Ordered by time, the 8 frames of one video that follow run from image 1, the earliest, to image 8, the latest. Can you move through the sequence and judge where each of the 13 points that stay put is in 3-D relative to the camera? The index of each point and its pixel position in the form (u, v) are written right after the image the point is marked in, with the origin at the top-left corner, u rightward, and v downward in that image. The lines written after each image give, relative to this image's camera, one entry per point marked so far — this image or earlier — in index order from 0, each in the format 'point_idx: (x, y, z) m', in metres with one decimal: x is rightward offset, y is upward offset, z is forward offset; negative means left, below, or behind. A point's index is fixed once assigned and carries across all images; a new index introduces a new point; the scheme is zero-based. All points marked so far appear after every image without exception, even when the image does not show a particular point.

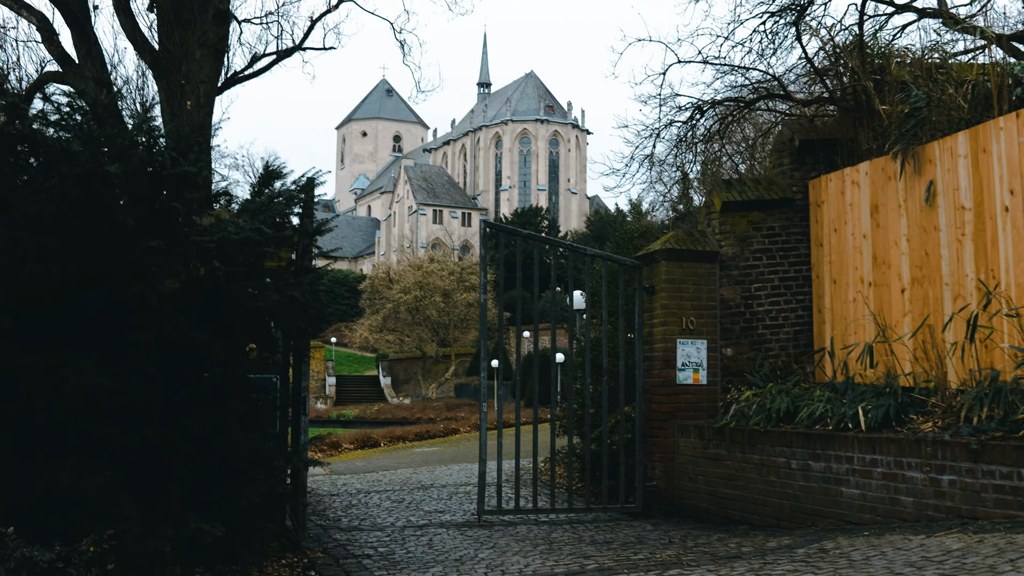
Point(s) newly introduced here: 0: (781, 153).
0: (+2.7, +1.4, +9.6) m
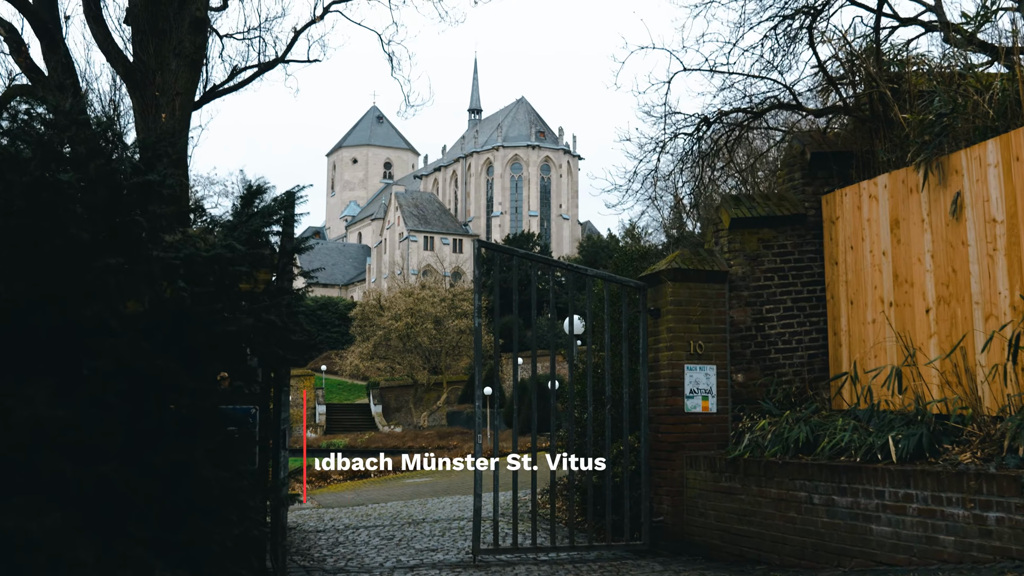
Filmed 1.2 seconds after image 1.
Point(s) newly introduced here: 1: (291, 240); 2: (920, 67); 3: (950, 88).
0: (+2.6, +1.2, +9.1) m
1: (-1.5, +0.3, +6.3) m
2: (+3.6, +2.0, +8.5) m
3: (+3.6, +1.6, +7.8) m
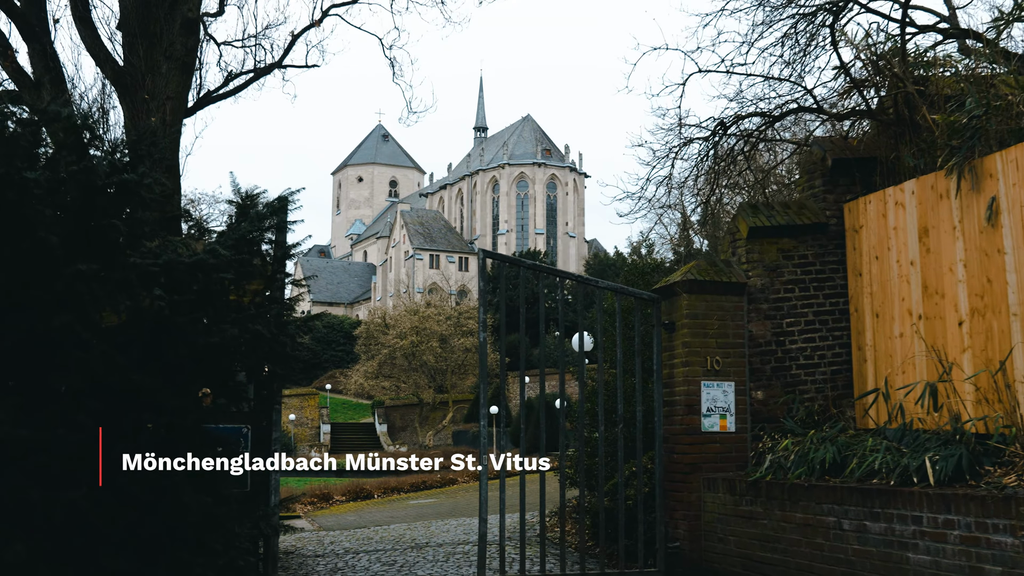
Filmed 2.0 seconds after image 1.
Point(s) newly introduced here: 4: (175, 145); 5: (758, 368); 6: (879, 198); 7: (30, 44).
0: (+2.7, +1.0, +8.7) m
1: (-1.4, +0.3, +5.9) m
2: (+3.7, +1.9, +8.1) m
3: (+3.7, +1.6, +7.4) m
4: (-2.8, +1.2, +7.9) m
5: (+2.2, -0.7, +8.3) m
6: (+3.1, +0.8, +8.1) m
7: (-4.3, +2.2, +8.4) m
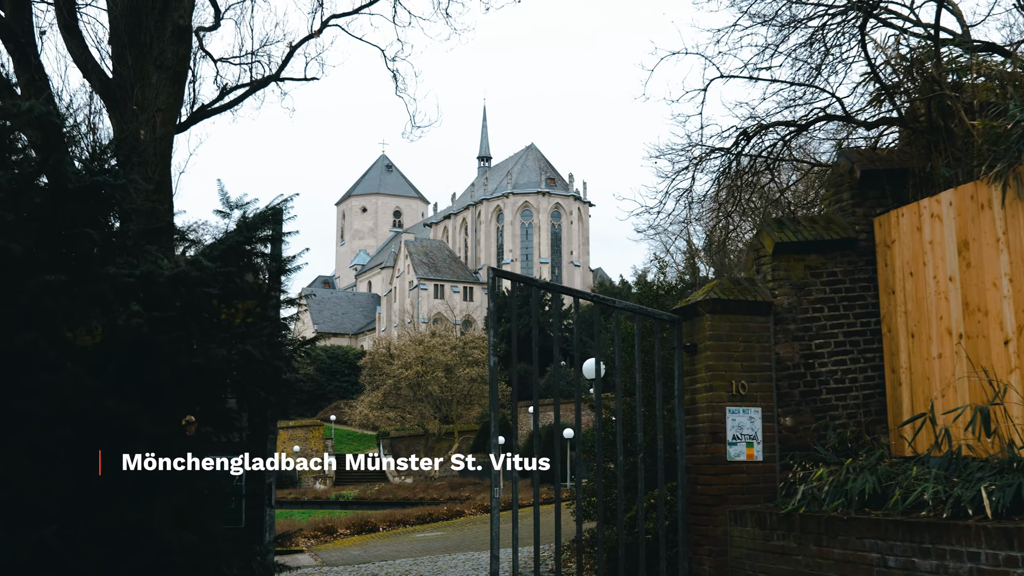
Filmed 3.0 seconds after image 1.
0: (+2.8, +0.9, +8.2) m
1: (-1.3, +0.1, +5.5) m
2: (+3.8, +1.7, +7.7) m
3: (+3.7, +1.4, +7.0) m
4: (-2.7, +1.0, +7.5) m
5: (+2.3, -0.9, +7.8) m
6: (+3.2, +0.6, +7.6) m
7: (-4.2, +1.9, +8.0) m
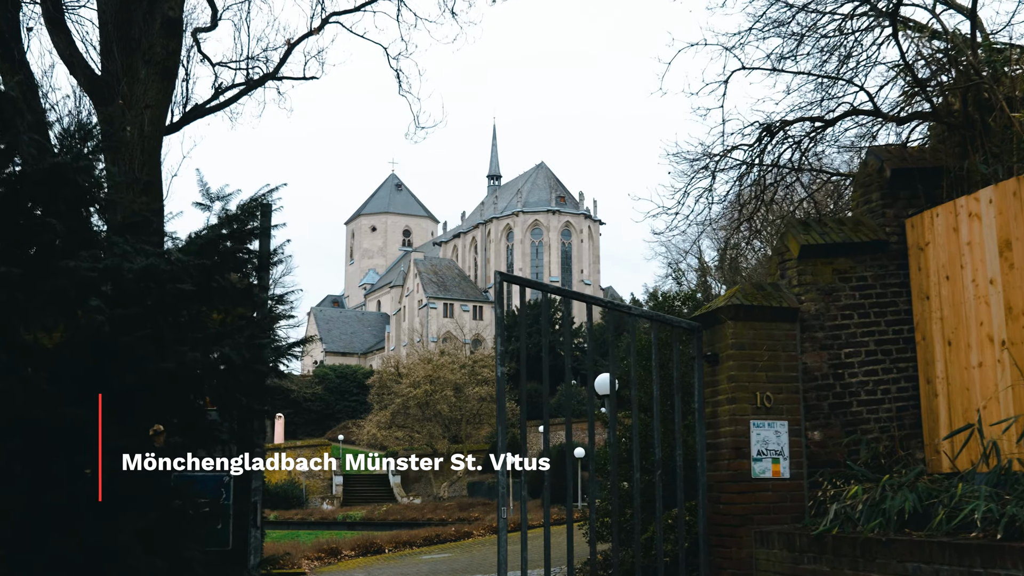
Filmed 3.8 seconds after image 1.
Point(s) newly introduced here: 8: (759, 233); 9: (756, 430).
0: (+2.9, +0.8, +7.8) m
1: (-1.3, +0.1, +5.0) m
2: (+3.9, +1.7, +7.2) m
3: (+3.8, +1.4, +6.5) m
4: (-2.6, +0.9, +7.0) m
5: (+2.3, -0.9, +7.3) m
6: (+3.2, +0.6, +7.1) m
7: (-4.1, +1.9, +7.7) m
8: (+2.2, +0.5, +8.4) m
9: (+1.8, -1.1, +7.2) m
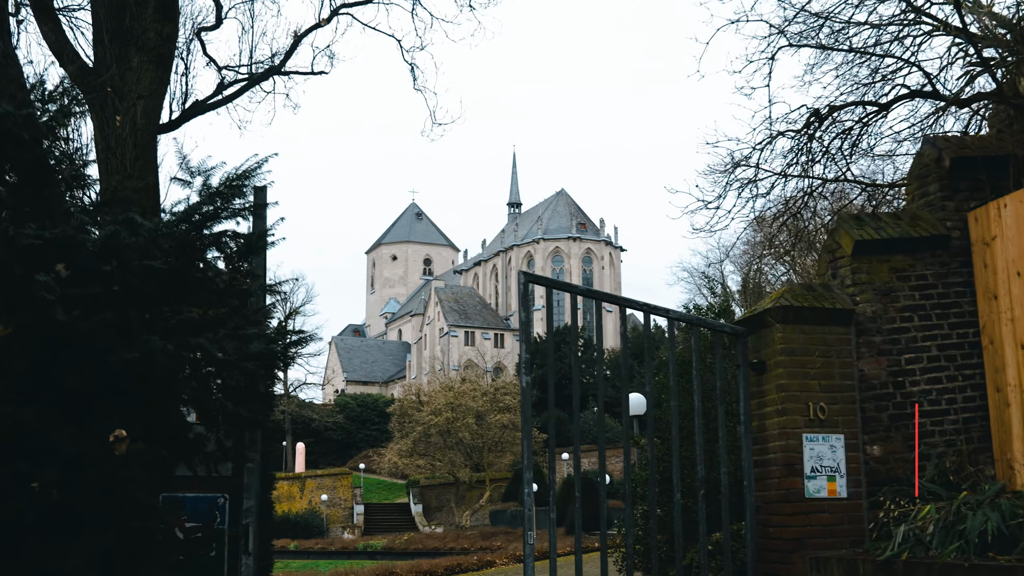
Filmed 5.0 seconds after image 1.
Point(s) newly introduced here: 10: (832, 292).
0: (+3.1, +0.8, +7.1) m
1: (-1.2, +0.2, +4.4) m
2: (+4.0, +1.7, +6.6) m
3: (+3.9, +1.5, +5.9) m
4: (-2.5, +0.9, +6.5) m
5: (+2.5, -0.9, +6.6) m
6: (+3.4, +0.6, +6.4) m
7: (-3.9, +1.8, +7.2) m
8: (+2.4, +0.4, +7.7) m
9: (+2.0, -1.1, +6.5) m
10: (+2.3, 0.0, +6.9) m
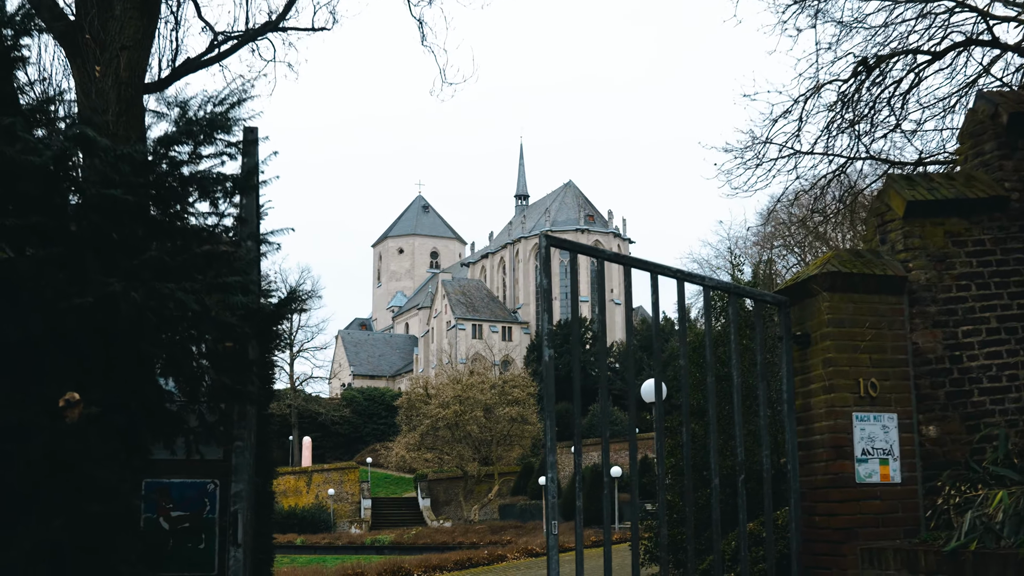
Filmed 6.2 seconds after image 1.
0: (+3.2, +1.0, +6.5) m
1: (-1.0, +0.4, +3.9) m
2: (+4.1, +1.9, +6.0) m
3: (+4.1, +1.7, +5.2) m
4: (-2.4, +1.1, +6.0) m
5: (+2.6, -0.7, +6.1) m
6: (+3.5, +0.8, +5.8) m
7: (-3.8, +2.0, +6.6) m
8: (+2.5, +0.7, +7.1) m
9: (+2.1, -0.8, +5.9) m
10: (+2.4, +0.2, +6.3) m
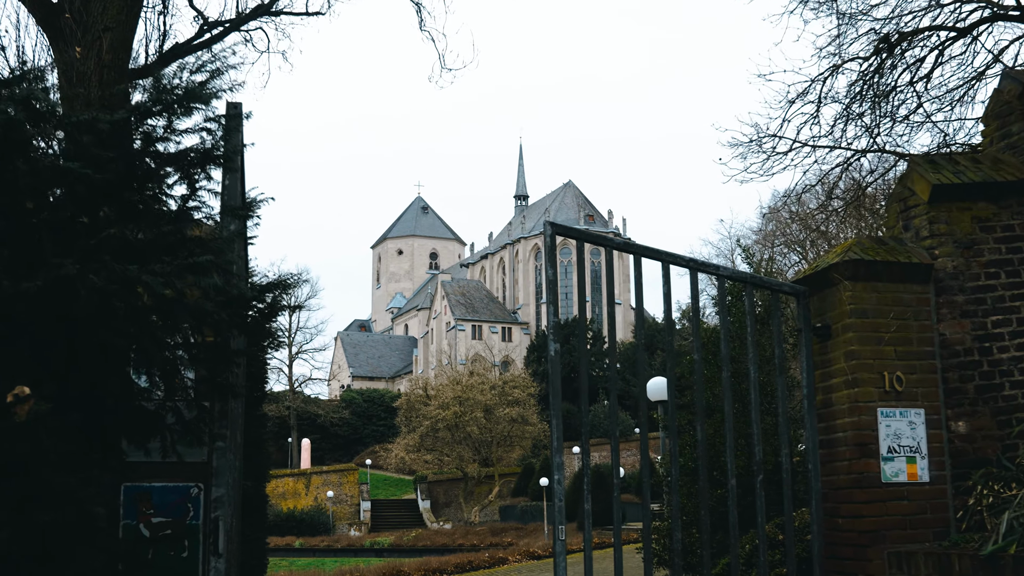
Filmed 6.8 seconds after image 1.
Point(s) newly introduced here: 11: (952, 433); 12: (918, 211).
0: (+3.2, +1.1, +6.2) m
1: (-1.0, +0.4, +3.5) m
2: (+4.1, +2.0, +5.6) m
3: (+4.1, +1.8, +4.9) m
4: (-2.3, +1.2, +5.6) m
5: (+2.7, -0.6, +5.7) m
6: (+3.6, +0.9, +5.5) m
7: (-3.8, +2.1, +6.3) m
8: (+2.5, +0.7, +6.8) m
9: (+2.2, -0.8, +5.5) m
10: (+2.4, +0.3, +5.9) m
11: (+2.6, -0.9, +5.7) m
12: (+2.5, +0.5, +6.0) m
